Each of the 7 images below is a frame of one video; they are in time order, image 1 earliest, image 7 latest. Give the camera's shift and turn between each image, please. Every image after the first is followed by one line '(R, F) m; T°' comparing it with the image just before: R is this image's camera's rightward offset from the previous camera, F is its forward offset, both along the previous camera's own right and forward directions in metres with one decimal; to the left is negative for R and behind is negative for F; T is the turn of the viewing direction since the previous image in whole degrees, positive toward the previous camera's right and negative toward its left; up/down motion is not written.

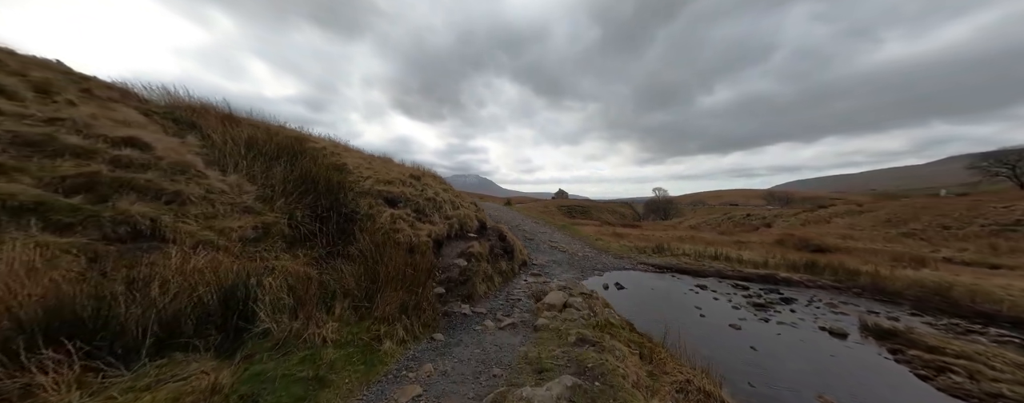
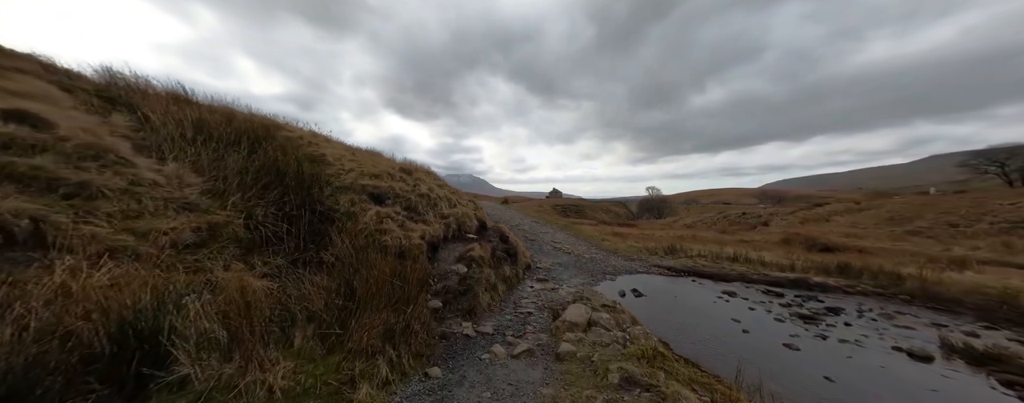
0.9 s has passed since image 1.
(-0.5, +1.8) m; +1°
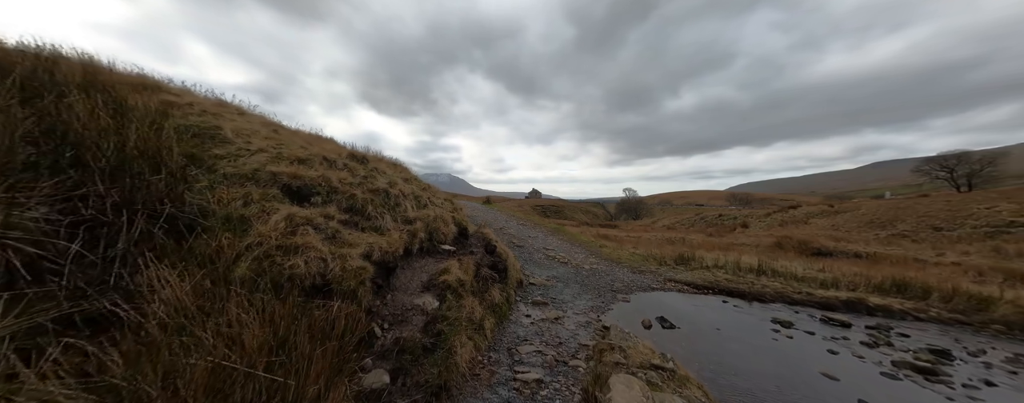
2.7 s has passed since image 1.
(-0.4, +3.8) m; +4°
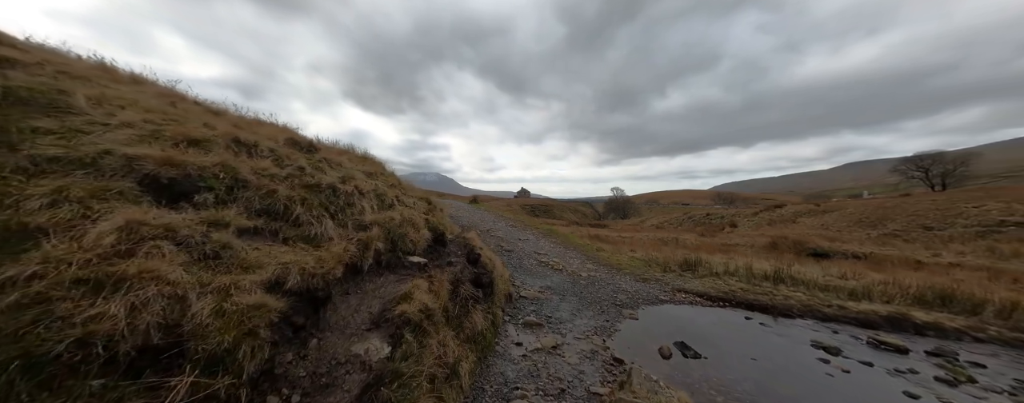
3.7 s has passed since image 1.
(+0.1, +2.3) m; +2°
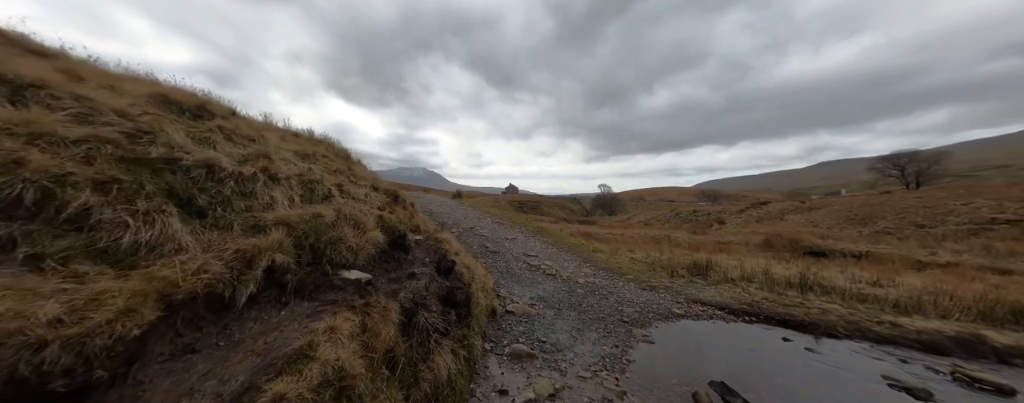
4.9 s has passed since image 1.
(+0.1, +2.6) m; +2°
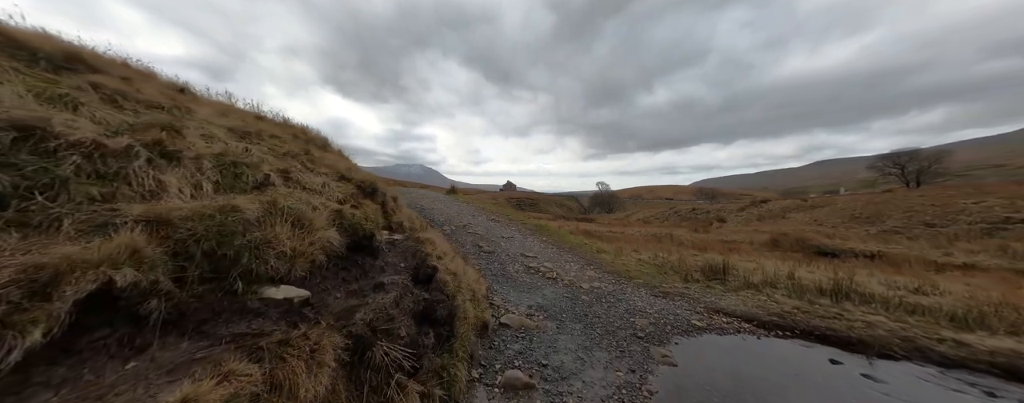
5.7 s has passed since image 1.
(+0.1, +1.6) m; 0°
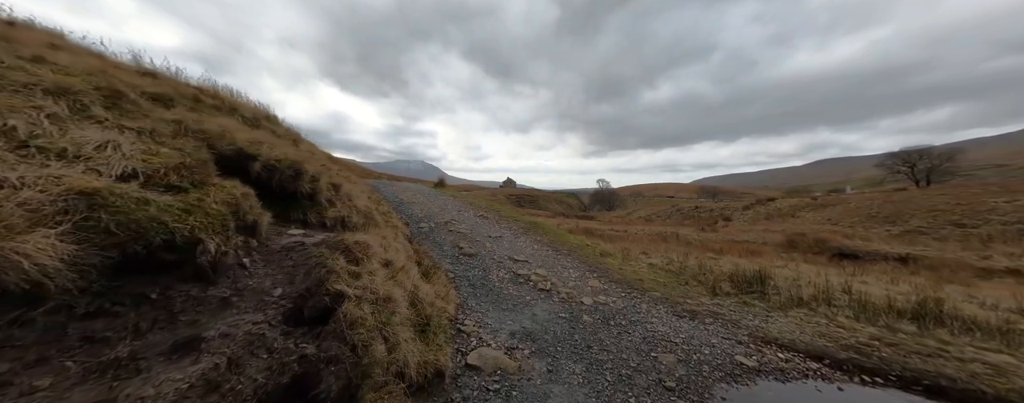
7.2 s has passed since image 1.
(+0.6, +2.9) m; 0°
